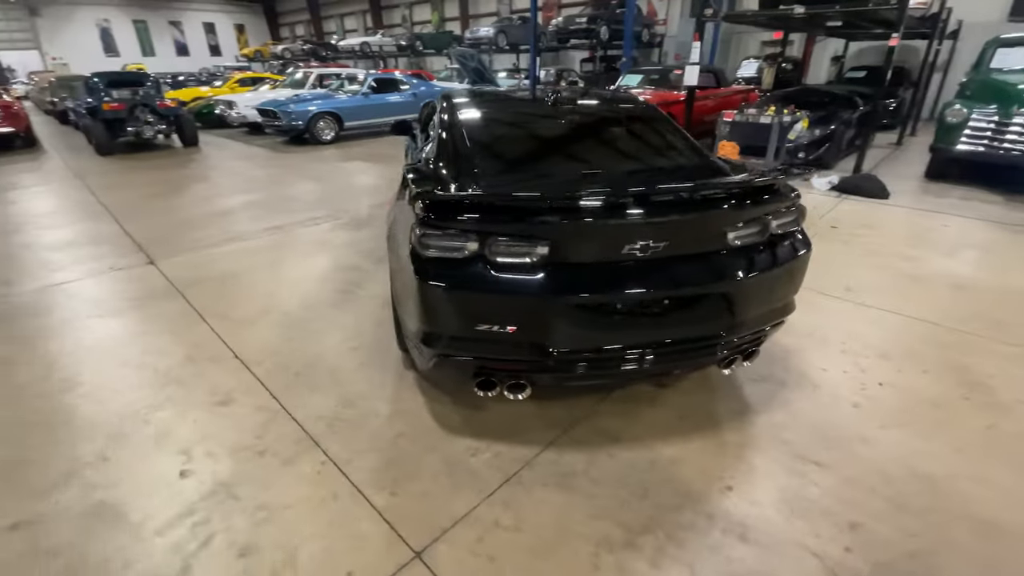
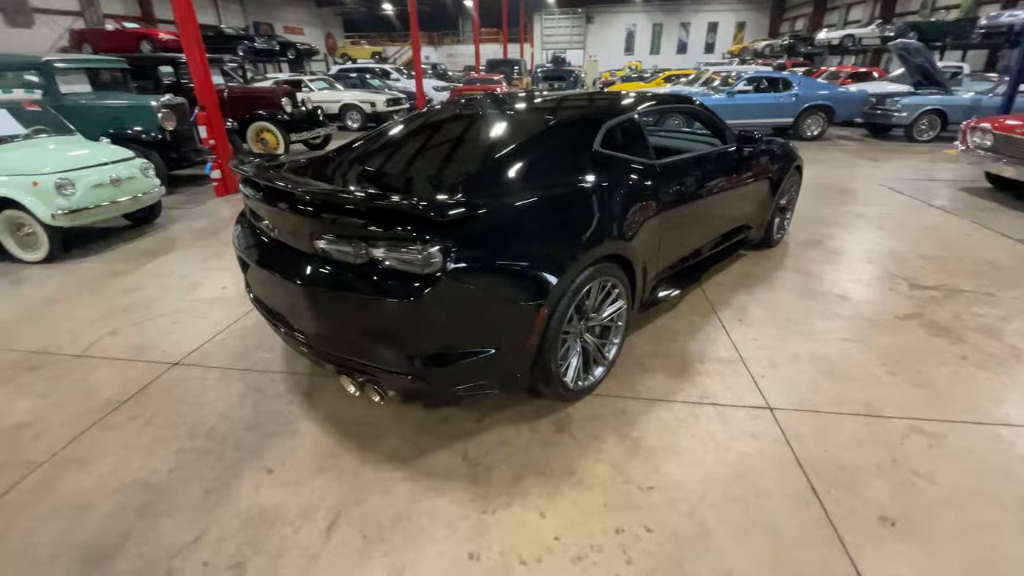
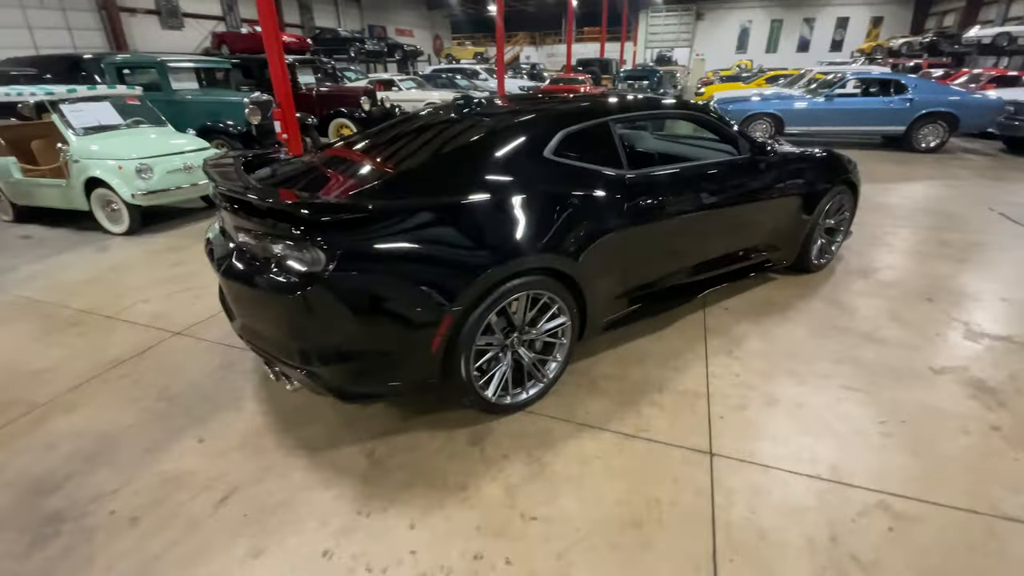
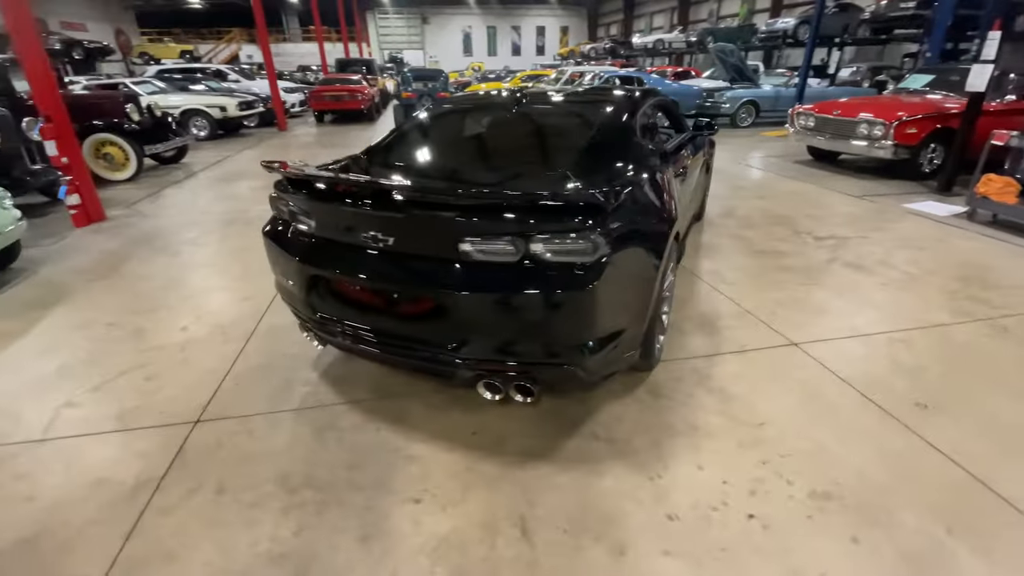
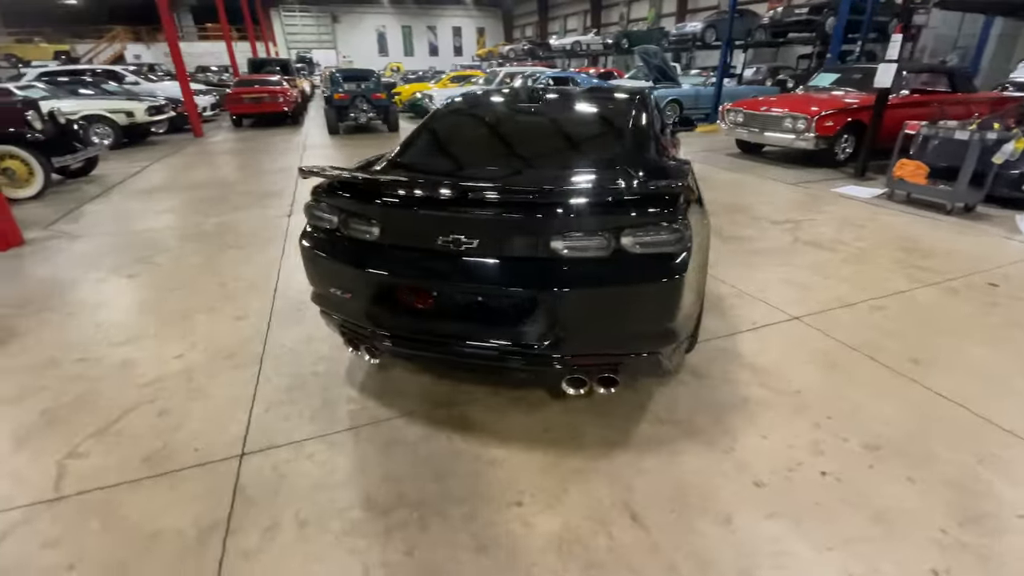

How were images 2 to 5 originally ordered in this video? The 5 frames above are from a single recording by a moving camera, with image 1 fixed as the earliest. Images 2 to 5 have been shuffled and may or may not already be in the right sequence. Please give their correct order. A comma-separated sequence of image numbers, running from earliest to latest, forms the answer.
5, 4, 2, 3
